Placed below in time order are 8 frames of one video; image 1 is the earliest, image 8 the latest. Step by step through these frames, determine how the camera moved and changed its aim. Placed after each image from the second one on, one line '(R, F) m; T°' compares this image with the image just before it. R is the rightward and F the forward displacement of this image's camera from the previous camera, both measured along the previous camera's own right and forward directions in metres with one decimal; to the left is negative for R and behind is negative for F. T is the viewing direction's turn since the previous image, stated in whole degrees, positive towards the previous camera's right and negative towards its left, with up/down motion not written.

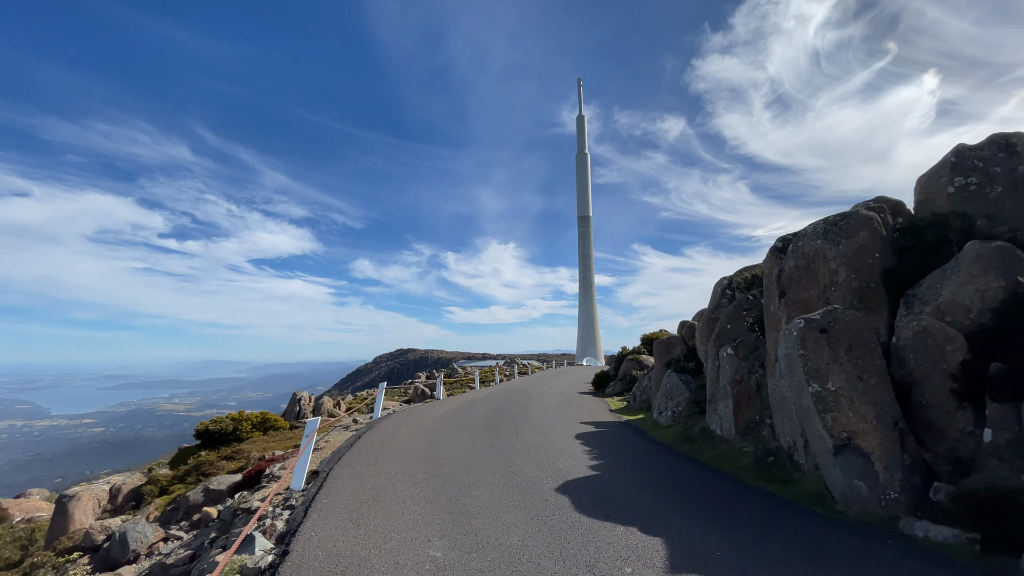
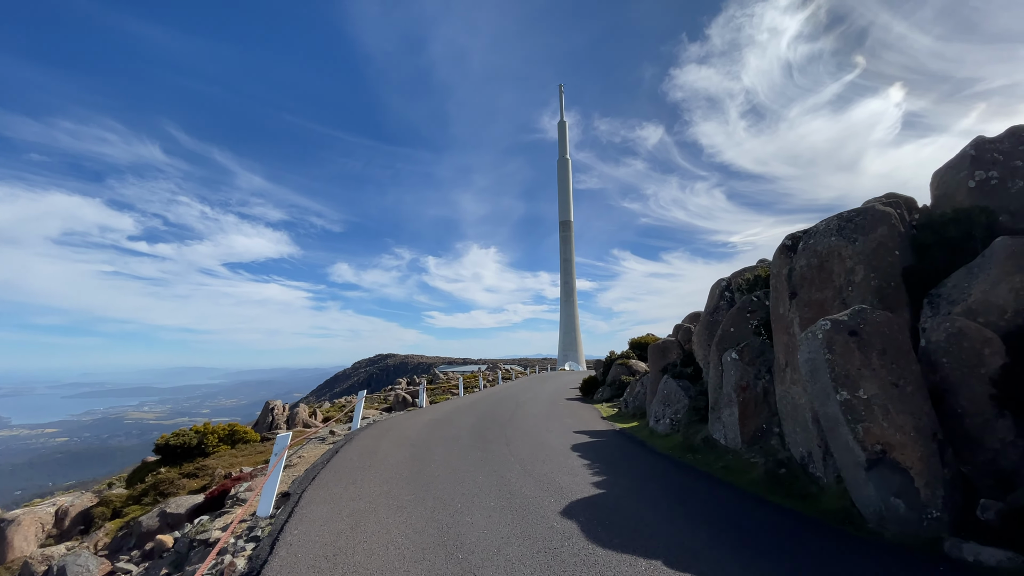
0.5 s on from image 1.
(-0.2, +0.8) m; +2°
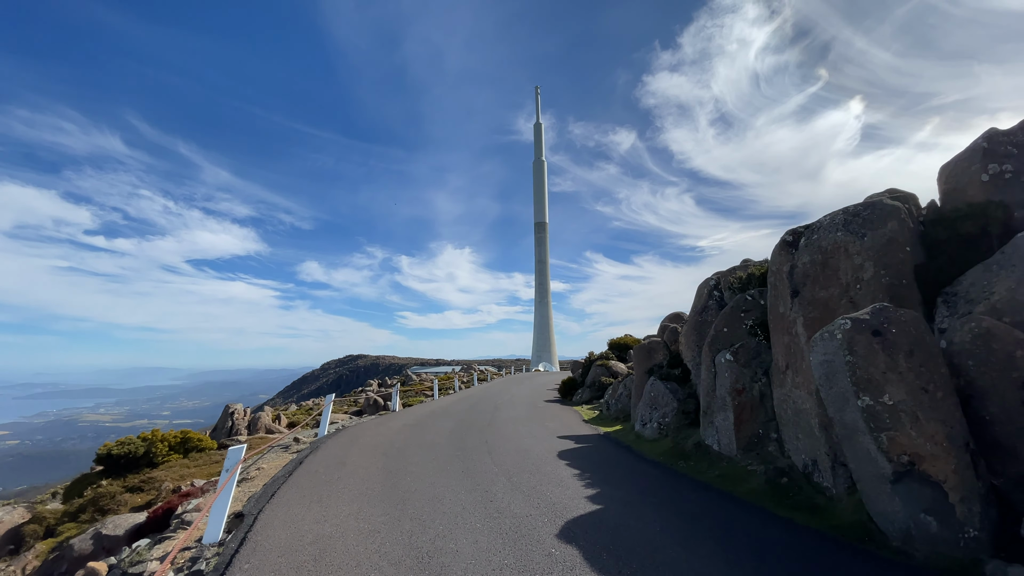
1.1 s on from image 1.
(-0.2, +0.8) m; +3°
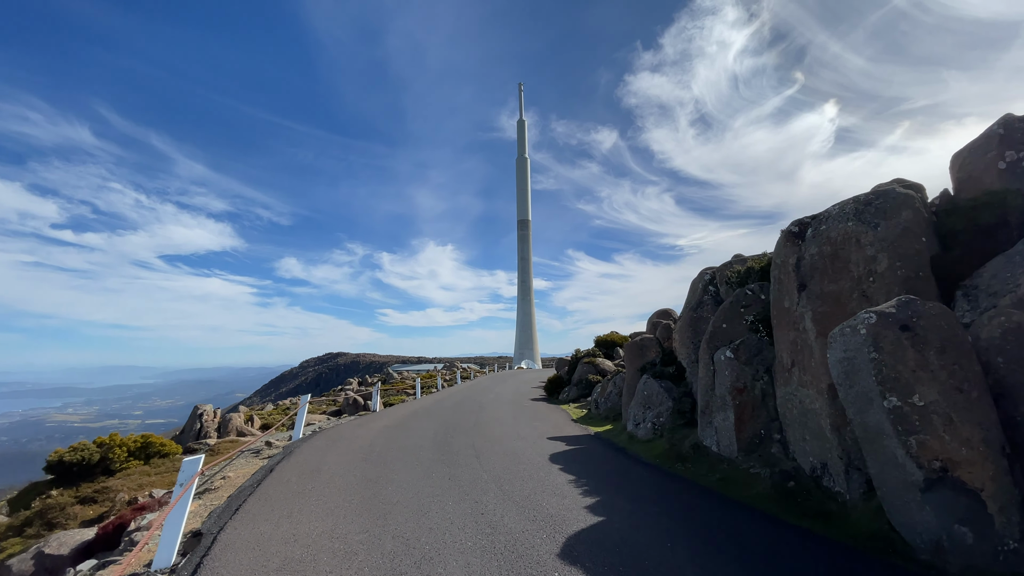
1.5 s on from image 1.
(-0.2, +0.6) m; +2°
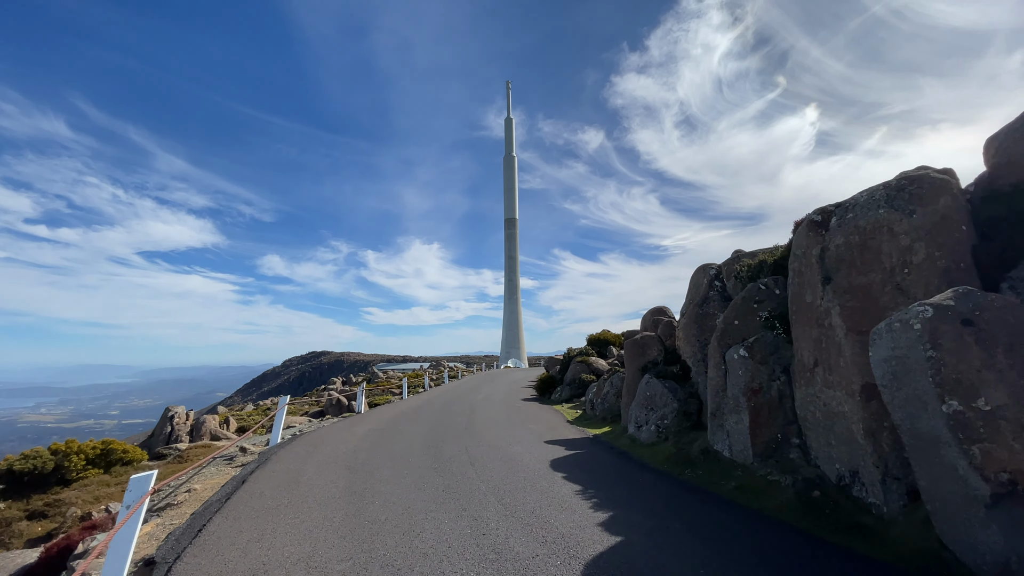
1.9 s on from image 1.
(-0.2, +0.8) m; +2°
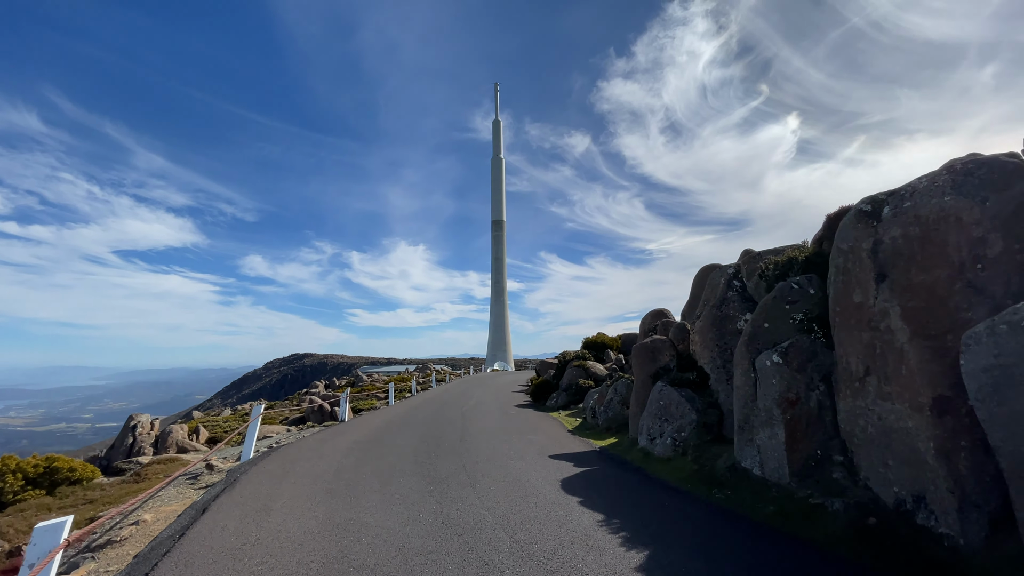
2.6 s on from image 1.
(-0.4, +1.1) m; +2°
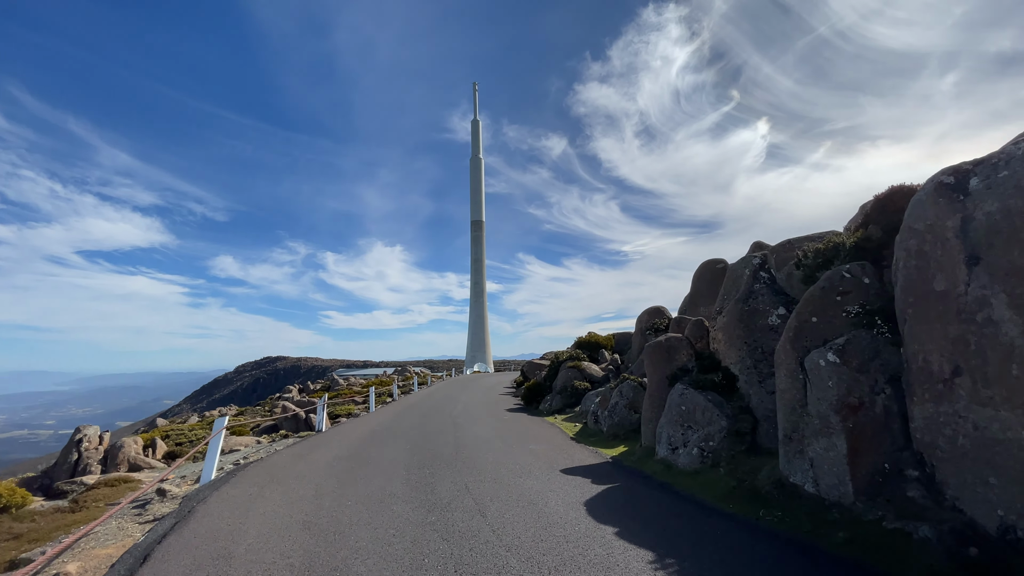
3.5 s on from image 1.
(-0.5, +1.3) m; +3°
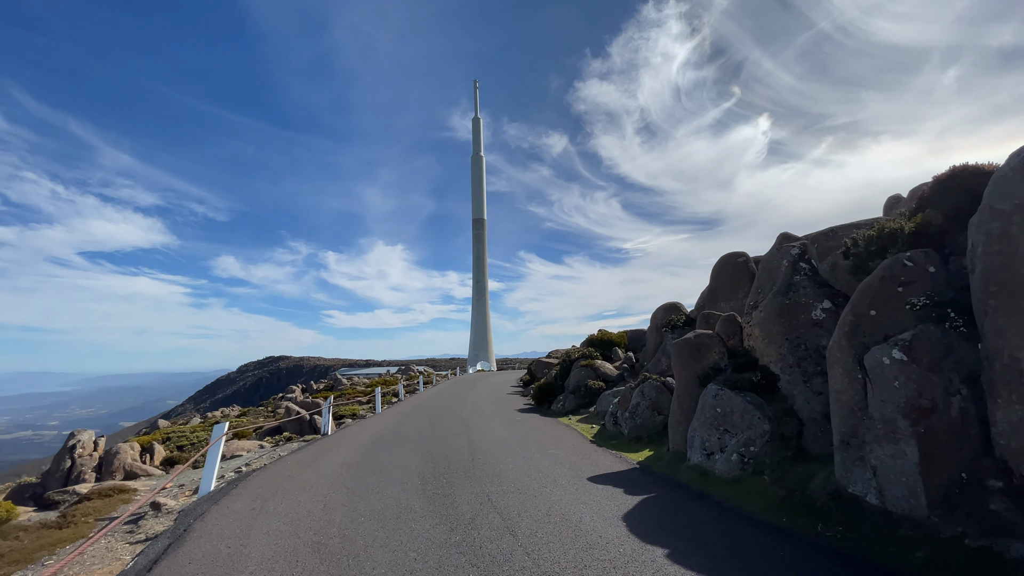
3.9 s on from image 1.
(-0.4, +0.7) m; 0°
